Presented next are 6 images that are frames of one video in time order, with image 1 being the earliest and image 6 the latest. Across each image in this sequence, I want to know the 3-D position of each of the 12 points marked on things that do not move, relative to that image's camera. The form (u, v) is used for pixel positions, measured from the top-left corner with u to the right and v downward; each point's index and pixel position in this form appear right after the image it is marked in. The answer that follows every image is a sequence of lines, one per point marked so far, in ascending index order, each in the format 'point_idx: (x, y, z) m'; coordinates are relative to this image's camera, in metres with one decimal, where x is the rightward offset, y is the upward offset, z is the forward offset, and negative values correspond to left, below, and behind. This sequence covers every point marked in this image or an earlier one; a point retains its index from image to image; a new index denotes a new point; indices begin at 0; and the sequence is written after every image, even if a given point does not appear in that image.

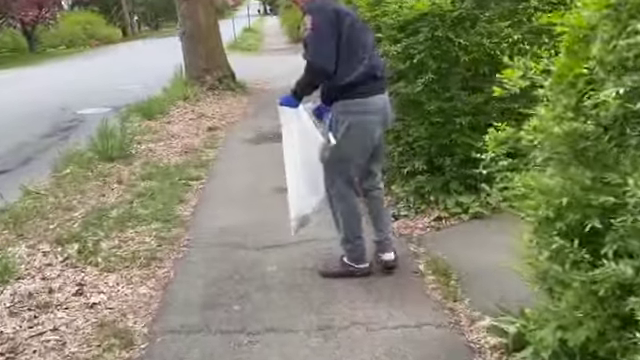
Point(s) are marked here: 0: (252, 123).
0: (-1.3, +1.1, +11.4) m
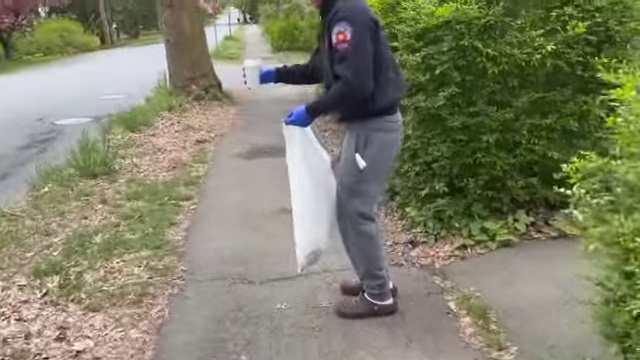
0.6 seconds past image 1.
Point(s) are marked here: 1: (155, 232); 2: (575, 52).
0: (-1.4, +0.8, +10.9) m
1: (-1.6, -0.5, +5.9) m
2: (+2.0, +1.0, +4.7) m
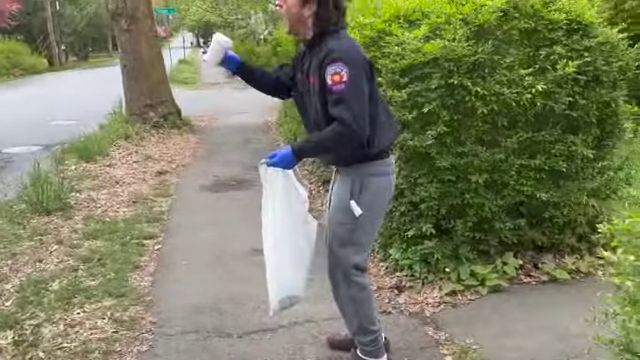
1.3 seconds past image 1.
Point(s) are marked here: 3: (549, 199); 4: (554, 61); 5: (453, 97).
0: (-2.0, +0.2, +10.5) m
1: (-1.8, -0.9, +5.5) m
2: (+1.8, +0.7, +4.6) m
3: (+1.8, -0.1, +4.7) m
4: (+1.8, +0.9, +4.6) m
5: (+1.0, +0.6, +4.5) m
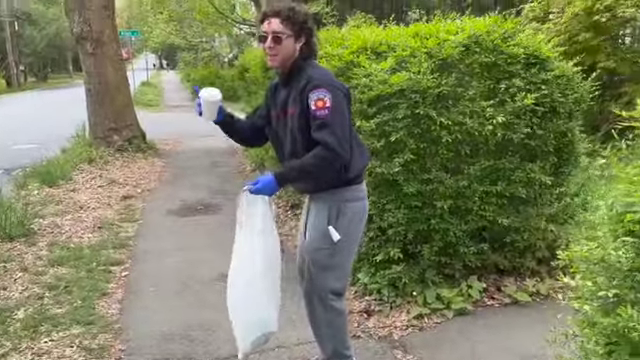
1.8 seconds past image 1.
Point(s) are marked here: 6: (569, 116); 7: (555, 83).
0: (-2.6, -0.2, +10.4) m
1: (-2.1, -1.1, +5.4) m
2: (+1.6, +0.5, +4.8) m
3: (+1.5, -0.4, +4.9) m
4: (+1.5, +0.7, +4.8) m
5: (+0.8, +0.4, +4.7) m
6: (+2.0, +0.5, +5.0) m
7: (+1.9, +0.8, +4.9) m
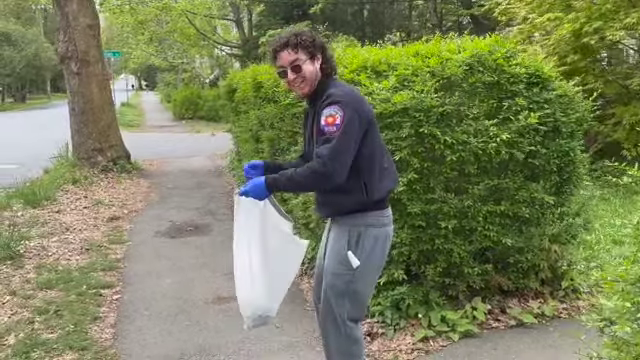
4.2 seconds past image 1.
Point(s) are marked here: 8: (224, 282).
0: (-2.7, -0.5, +10.3) m
1: (-2.1, -1.3, +5.2) m
2: (+1.6, +0.3, +4.8) m
3: (+1.6, -0.5, +4.9) m
4: (+1.5, +0.5, +4.8) m
5: (+0.8, +0.3, +4.7) m
6: (+2.0, +0.4, +5.0) m
7: (+1.9, +0.6, +4.9) m
8: (-1.0, -1.1, +6.6) m
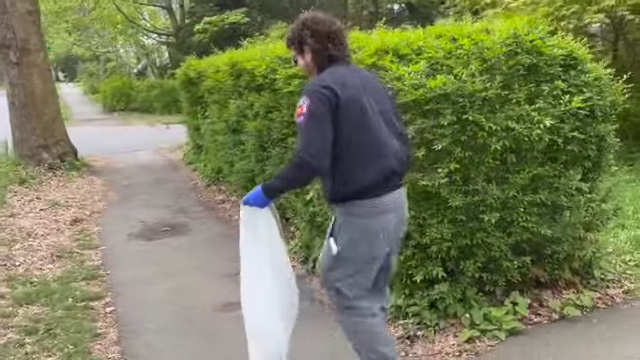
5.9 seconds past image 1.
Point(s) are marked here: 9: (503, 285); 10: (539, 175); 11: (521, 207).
0: (-3.1, -0.5, +9.5) m
1: (-1.8, -1.3, +4.6) m
2: (+1.8, +0.4, +4.6) m
3: (+1.8, -0.4, +4.7) m
4: (+1.8, +0.6, +4.6) m
5: (+1.0, +0.3, +4.4) m
6: (+2.2, +0.5, +4.8) m
7: (+2.1, +0.7, +4.7) m
8: (-1.0, -1.1, +6.1) m
9: (+1.4, -0.8, +4.7) m
10: (+1.7, 0.0, +4.6) m
11: (+1.5, -0.2, +4.6) m
